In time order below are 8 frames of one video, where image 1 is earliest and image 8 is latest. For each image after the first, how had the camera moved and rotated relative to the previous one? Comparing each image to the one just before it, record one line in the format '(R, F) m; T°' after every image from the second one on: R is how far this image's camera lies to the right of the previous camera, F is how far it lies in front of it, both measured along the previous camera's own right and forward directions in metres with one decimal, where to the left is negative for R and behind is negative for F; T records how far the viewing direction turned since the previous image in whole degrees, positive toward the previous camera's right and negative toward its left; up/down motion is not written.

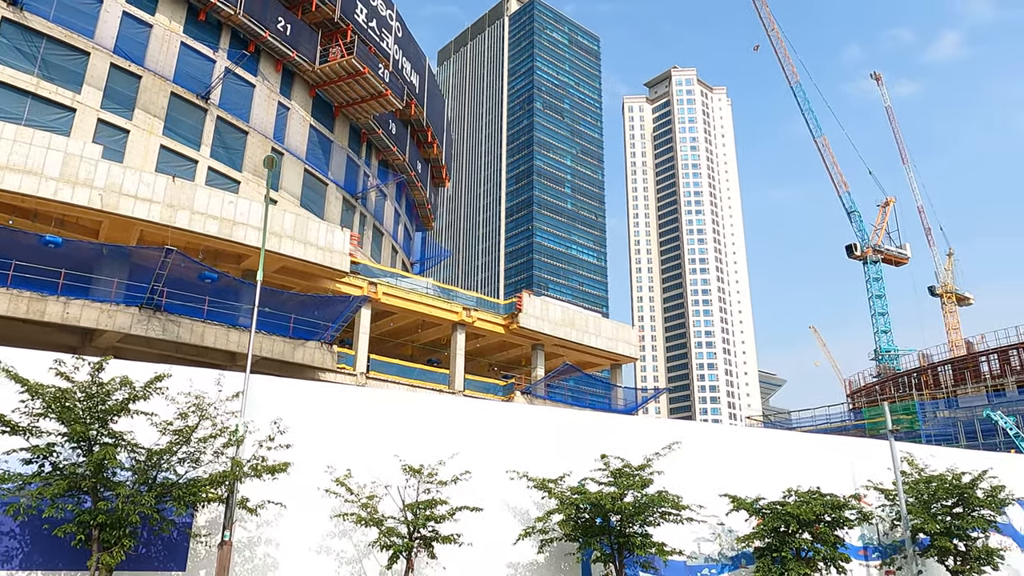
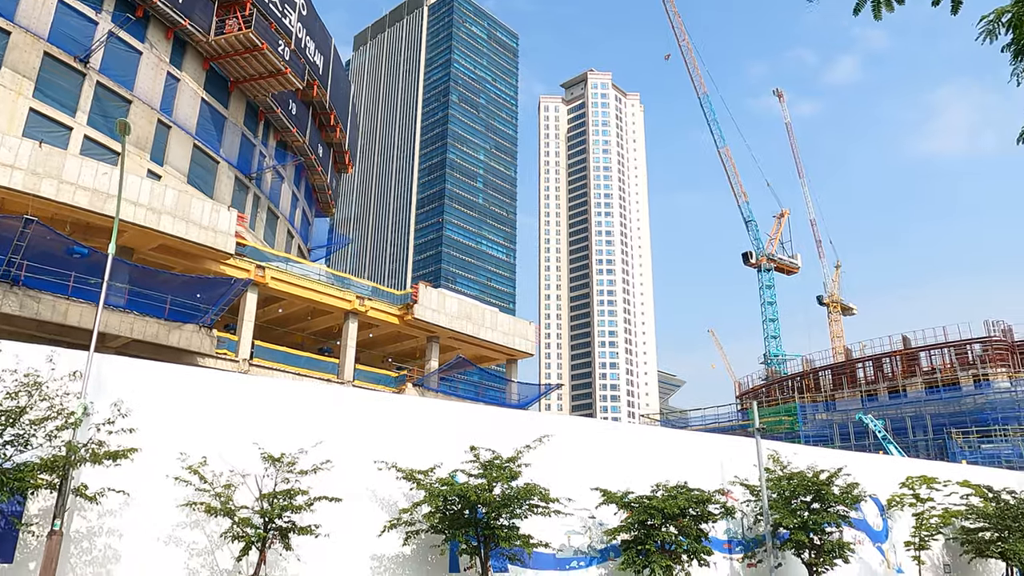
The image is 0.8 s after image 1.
(+0.9, +0.2) m; +7°
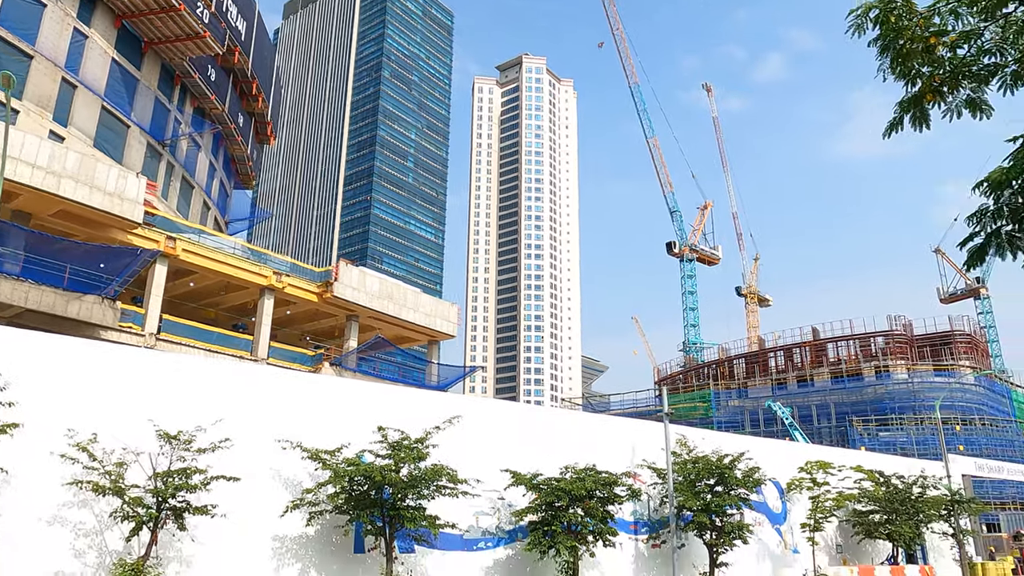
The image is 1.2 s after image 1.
(+0.4, +0.1) m; +5°
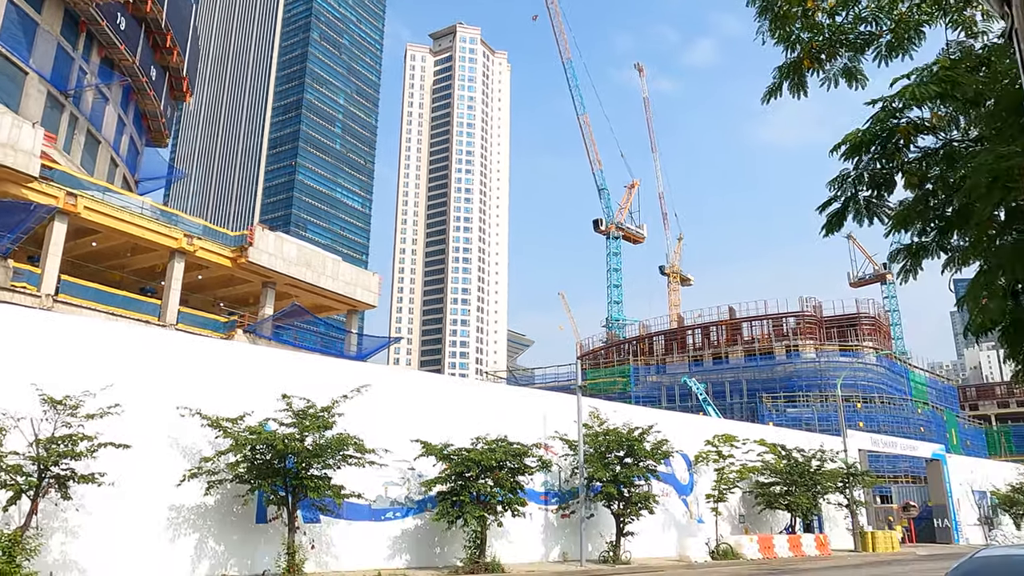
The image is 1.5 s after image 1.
(+0.4, +0.2) m; +5°
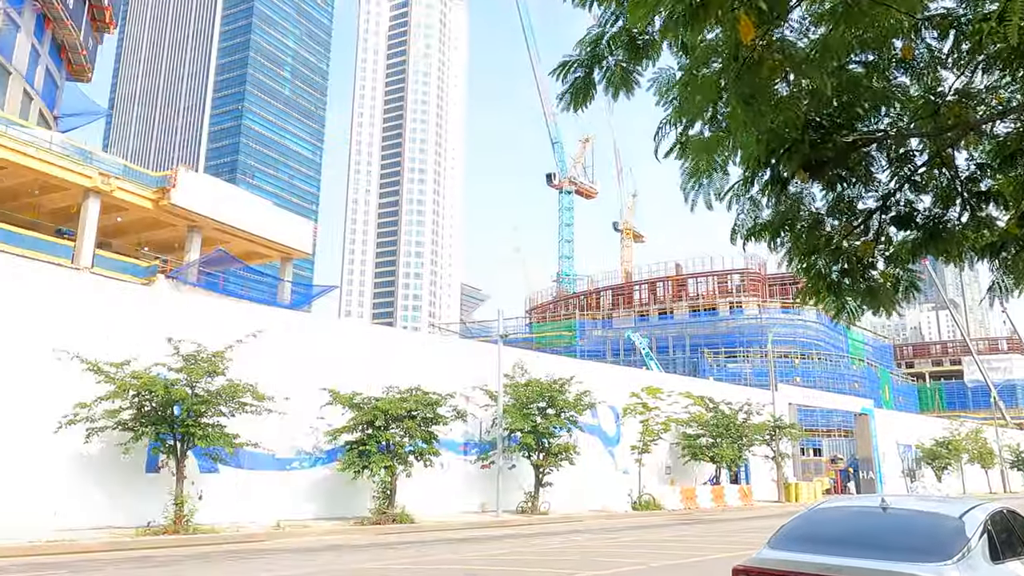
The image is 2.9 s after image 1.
(+1.3, +0.8) m; +3°
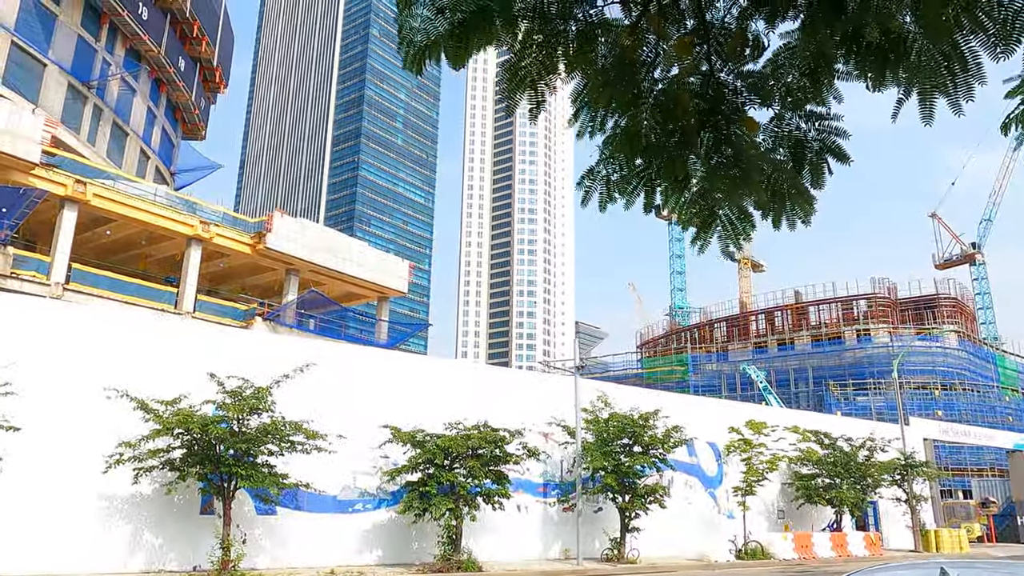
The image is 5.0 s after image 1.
(+1.4, +1.7) m; -9°
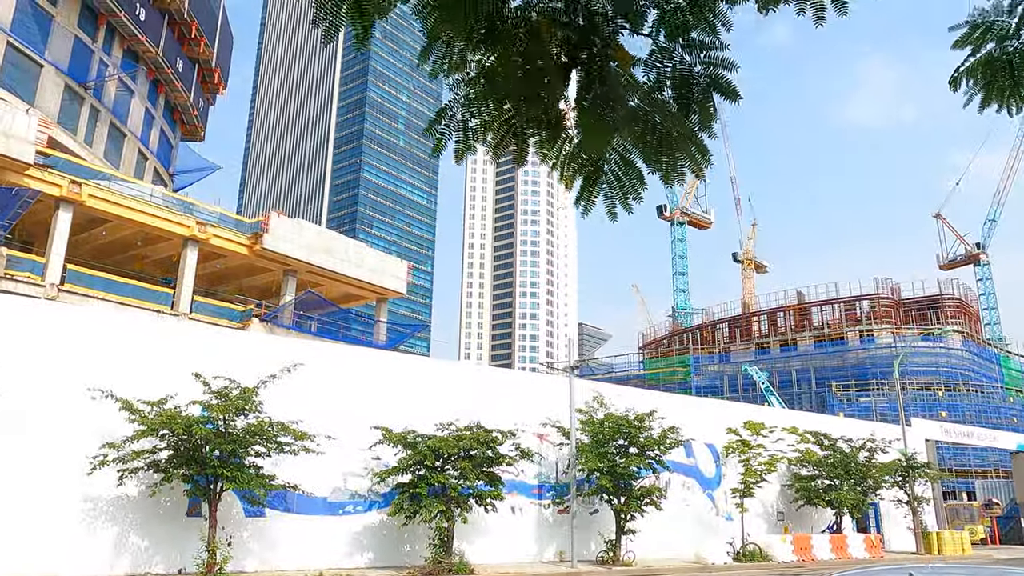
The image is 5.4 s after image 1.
(+0.3, +0.3) m; 0°
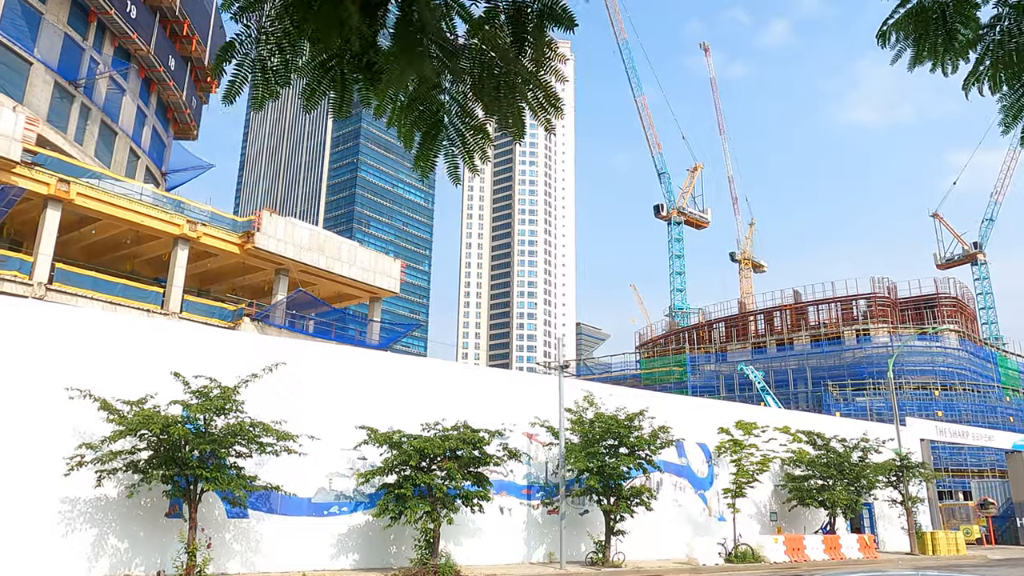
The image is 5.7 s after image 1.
(+0.3, +0.2) m; 0°
